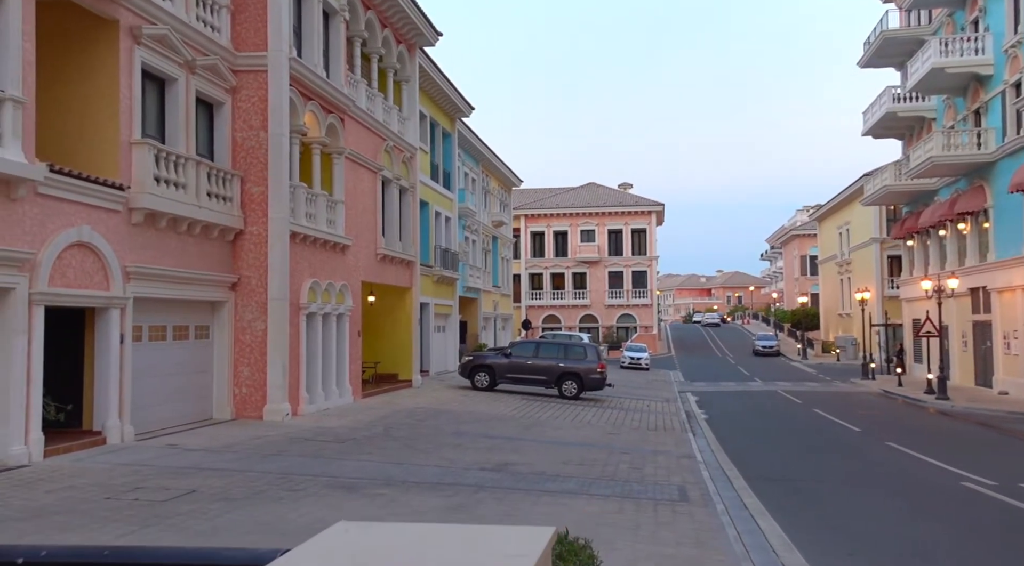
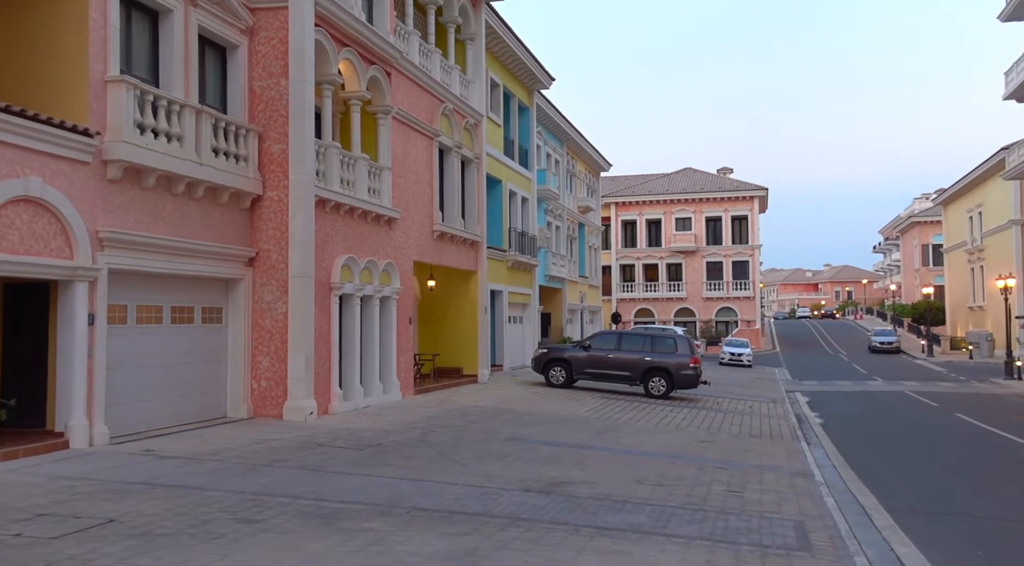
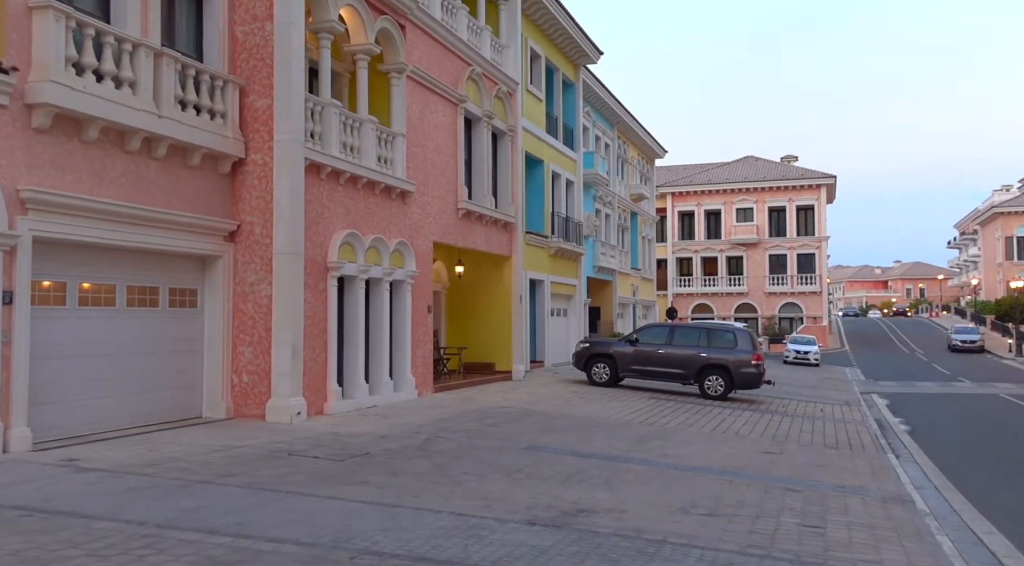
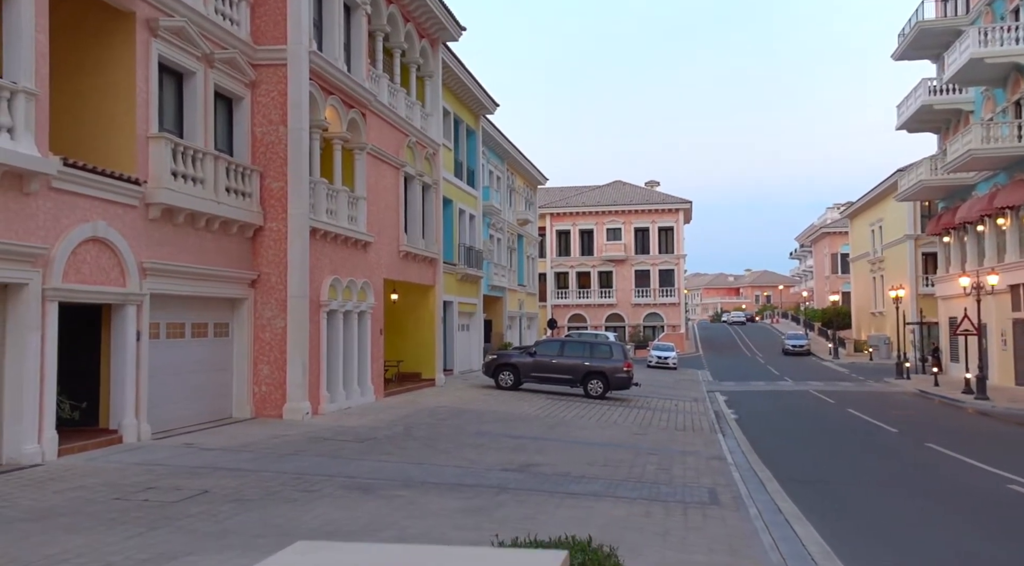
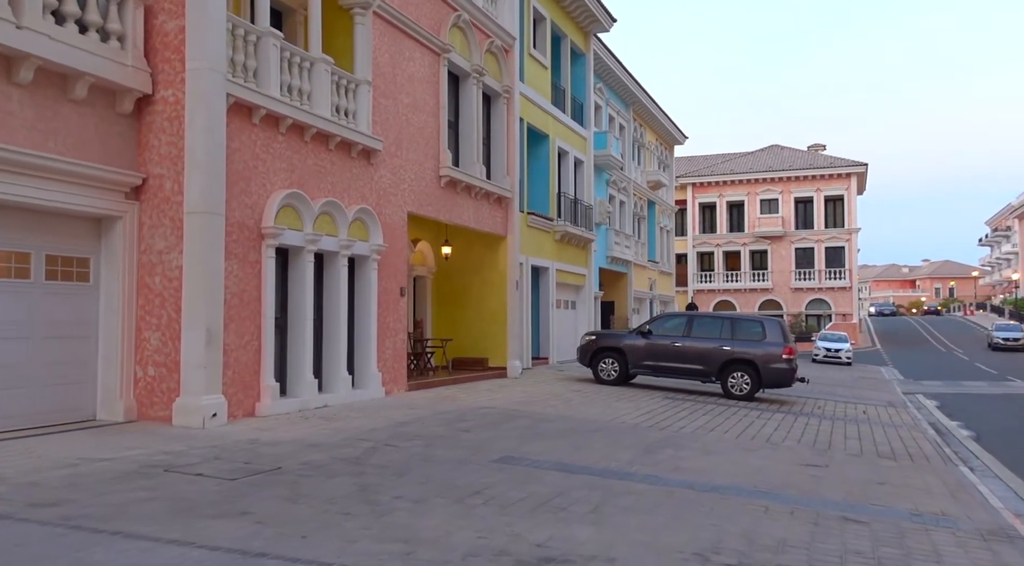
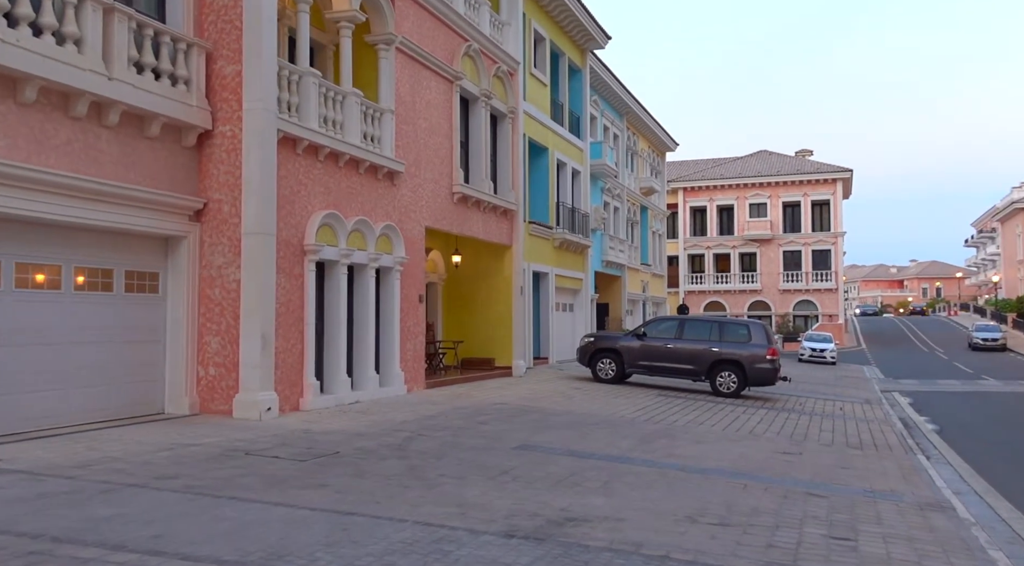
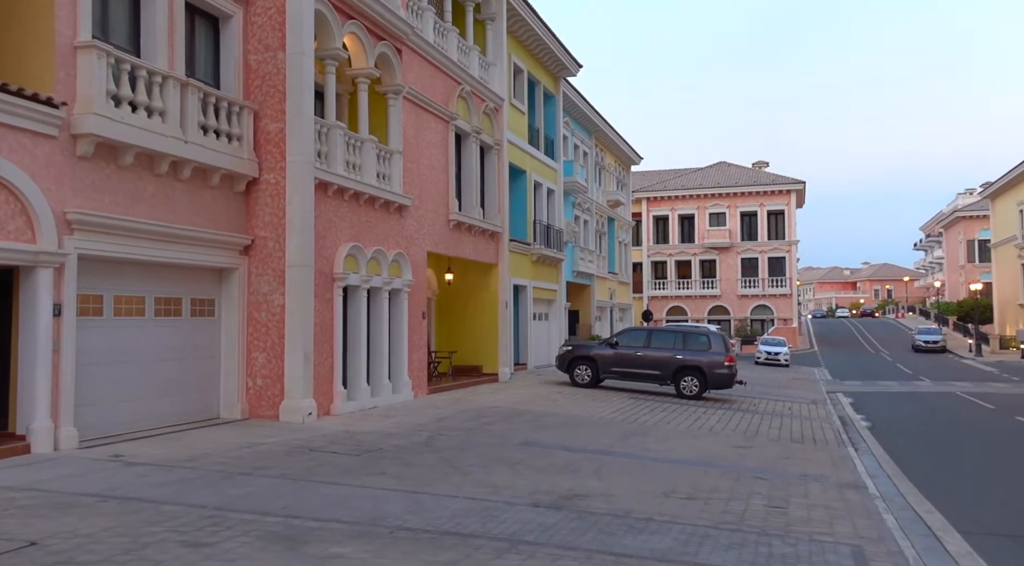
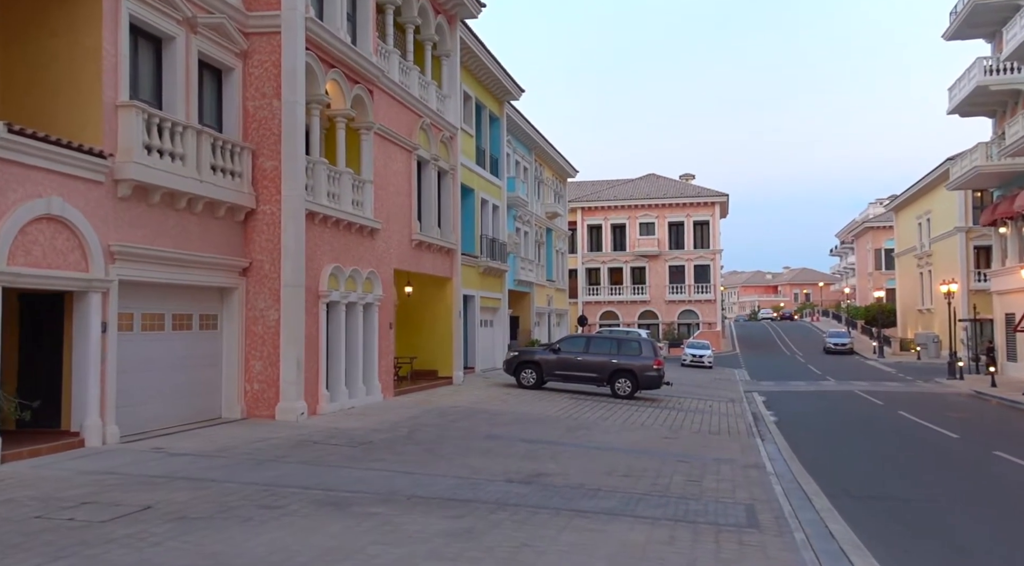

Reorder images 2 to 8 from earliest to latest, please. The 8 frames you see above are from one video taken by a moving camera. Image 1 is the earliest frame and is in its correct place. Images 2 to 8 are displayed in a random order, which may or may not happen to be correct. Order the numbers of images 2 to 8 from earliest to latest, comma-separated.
4, 8, 2, 7, 3, 6, 5
